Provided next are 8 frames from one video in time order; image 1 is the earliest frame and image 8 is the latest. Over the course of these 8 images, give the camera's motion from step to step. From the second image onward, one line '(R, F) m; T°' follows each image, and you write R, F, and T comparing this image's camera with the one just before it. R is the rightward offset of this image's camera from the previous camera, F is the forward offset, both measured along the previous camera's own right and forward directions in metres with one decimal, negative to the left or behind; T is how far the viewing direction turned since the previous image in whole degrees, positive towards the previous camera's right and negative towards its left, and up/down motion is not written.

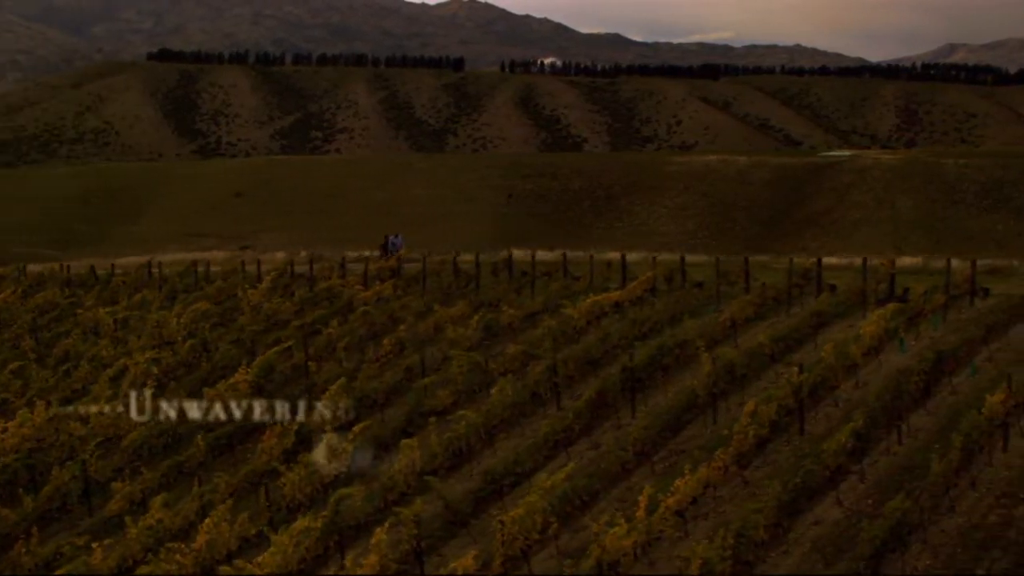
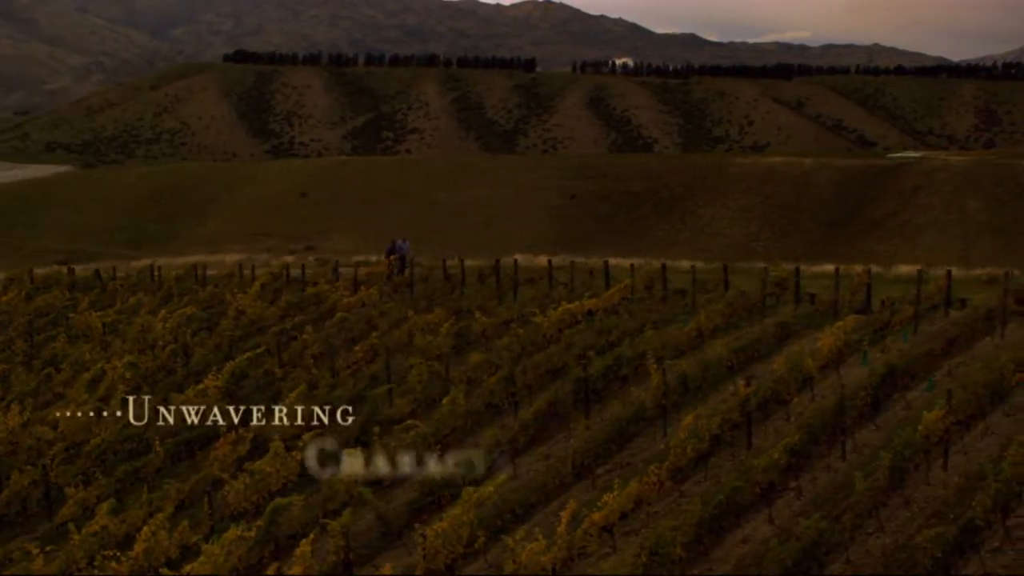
(+2.4, +0.1) m; -5°
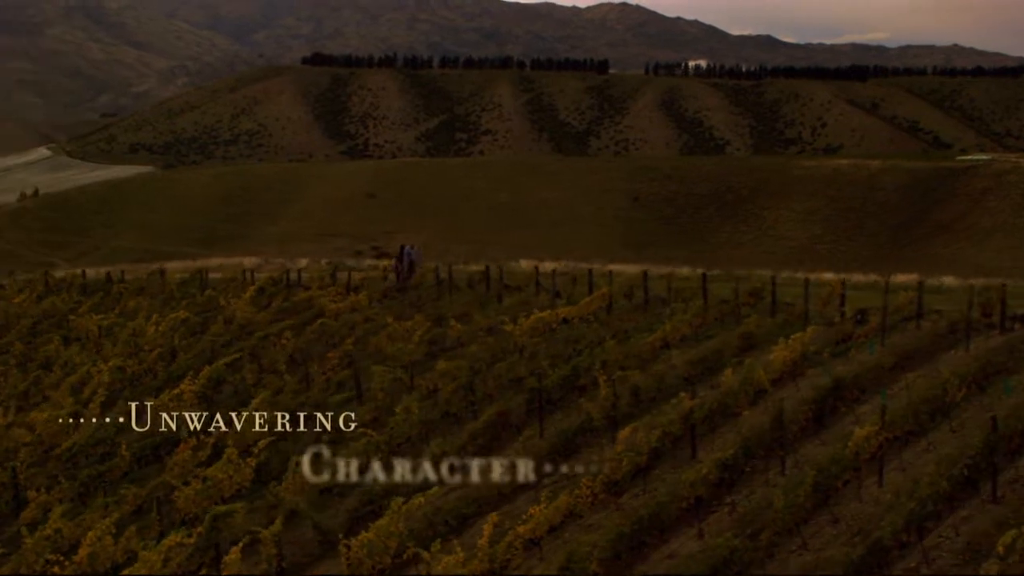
(+2.4, 0.0) m; -5°
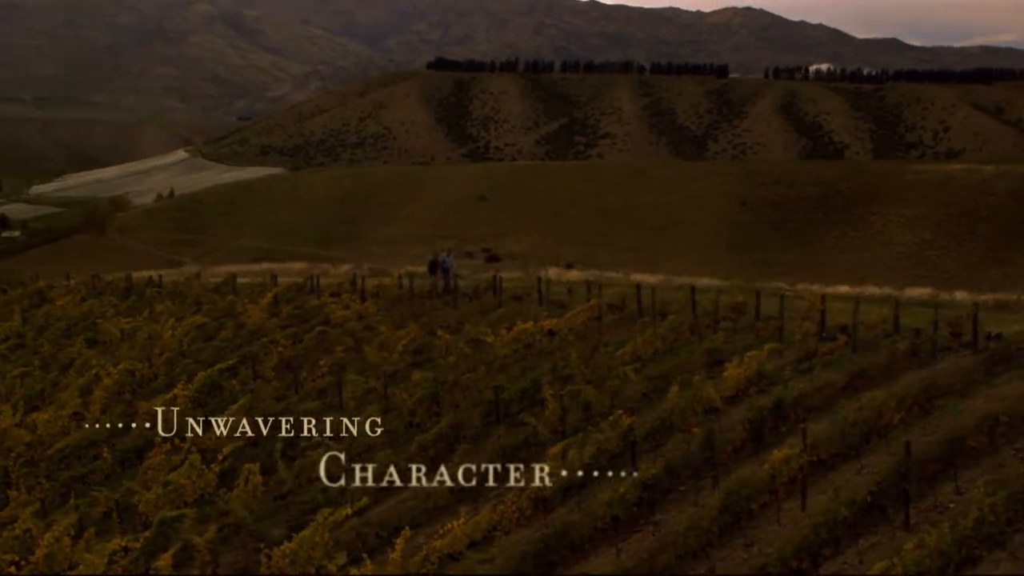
(+3.2, 0.0) m; -7°
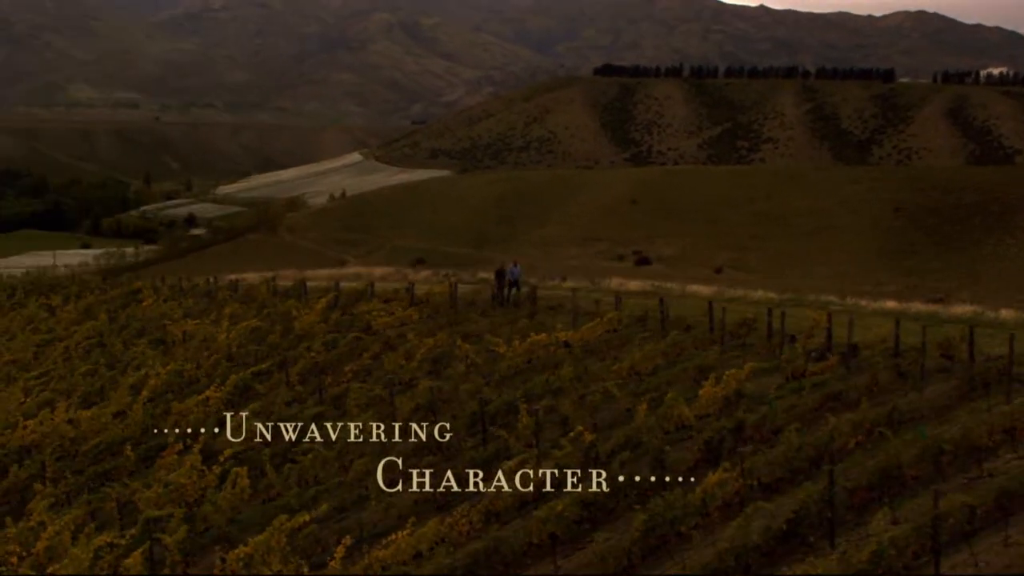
(+3.5, +0.1) m; -9°
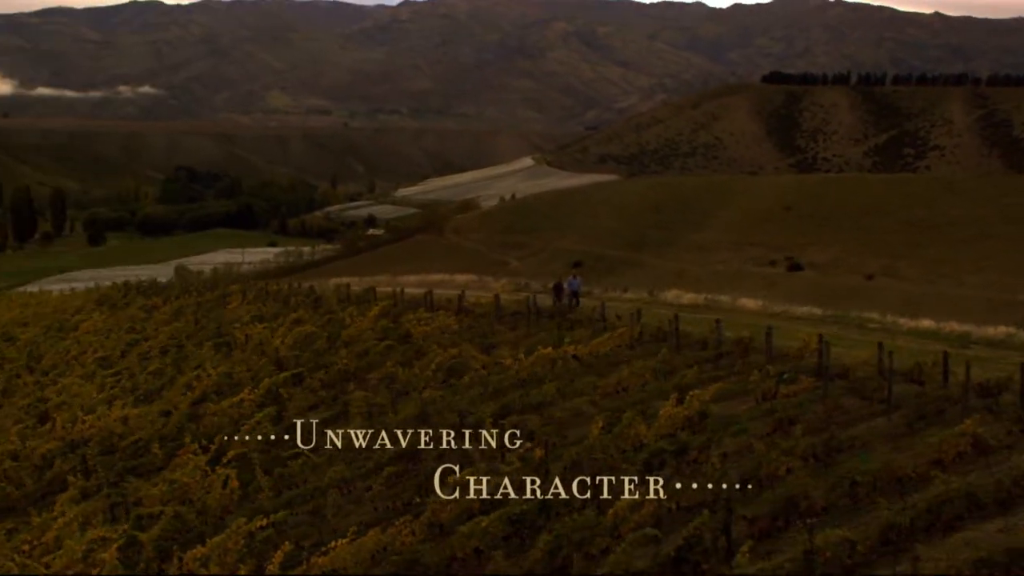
(+3.9, -0.1) m; -9°
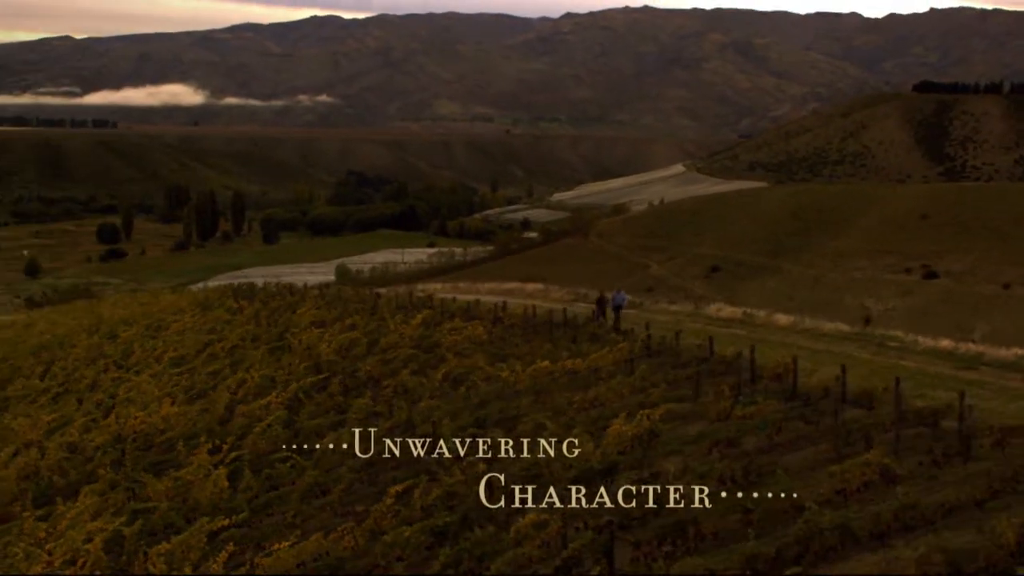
(+3.8, -0.4) m; -9°
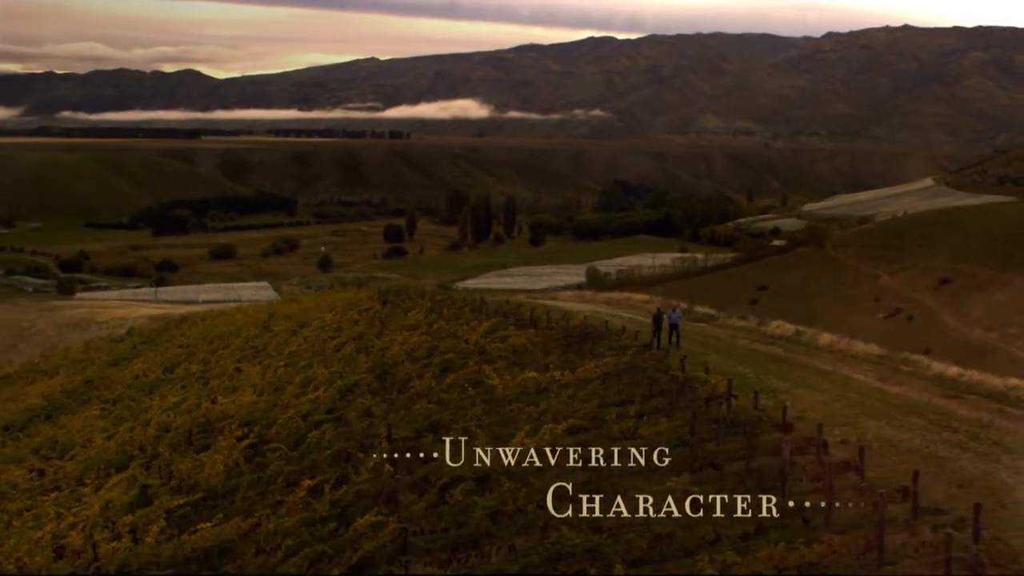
(+6.8, -0.6) m; -15°
